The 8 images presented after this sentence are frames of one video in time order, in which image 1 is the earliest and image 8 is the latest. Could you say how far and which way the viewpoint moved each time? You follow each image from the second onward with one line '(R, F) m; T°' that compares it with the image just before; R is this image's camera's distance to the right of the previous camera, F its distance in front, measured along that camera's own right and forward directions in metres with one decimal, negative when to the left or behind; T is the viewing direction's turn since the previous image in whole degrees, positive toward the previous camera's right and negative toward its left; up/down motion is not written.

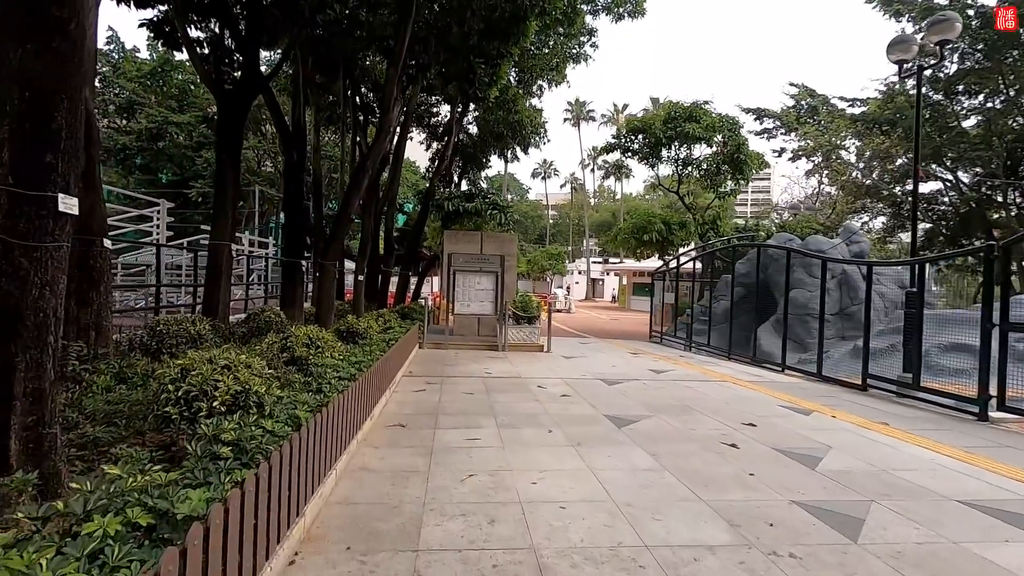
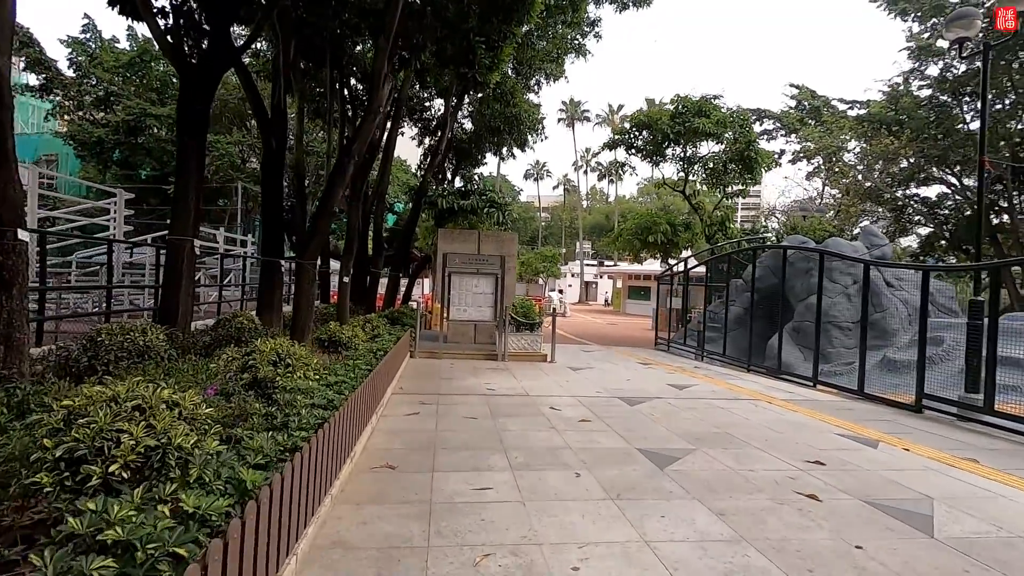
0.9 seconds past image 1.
(-0.2, +1.2) m; +1°
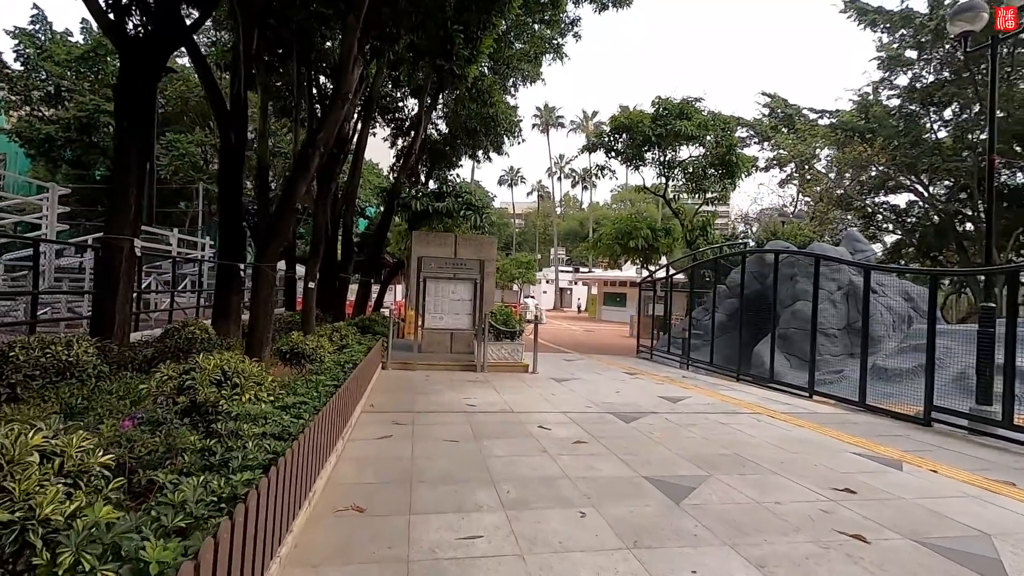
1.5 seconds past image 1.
(-0.1, +0.7) m; +3°
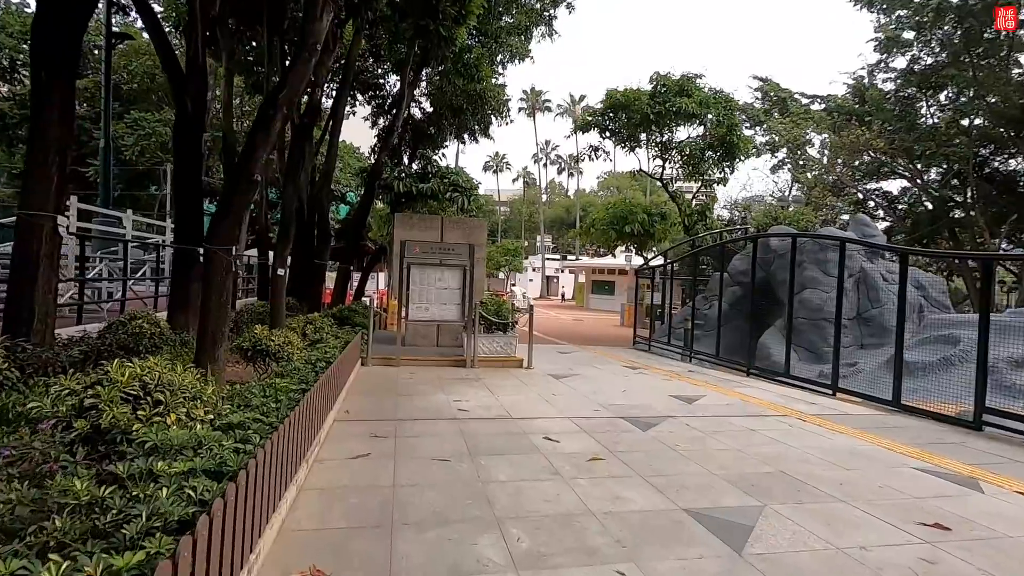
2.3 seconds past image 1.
(-0.2, +1.0) m; +2°
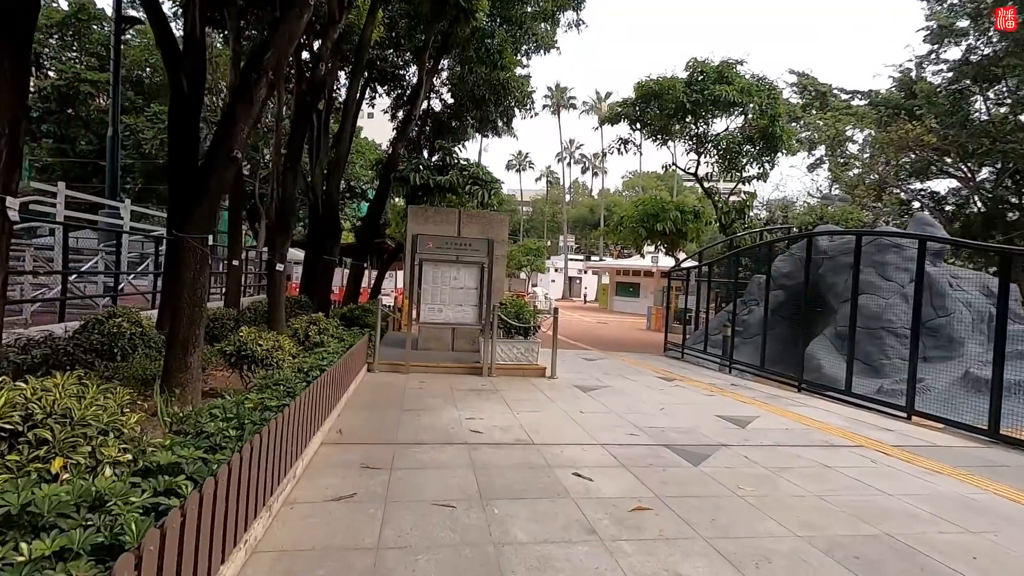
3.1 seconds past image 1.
(0.0, +1.0) m; -2°
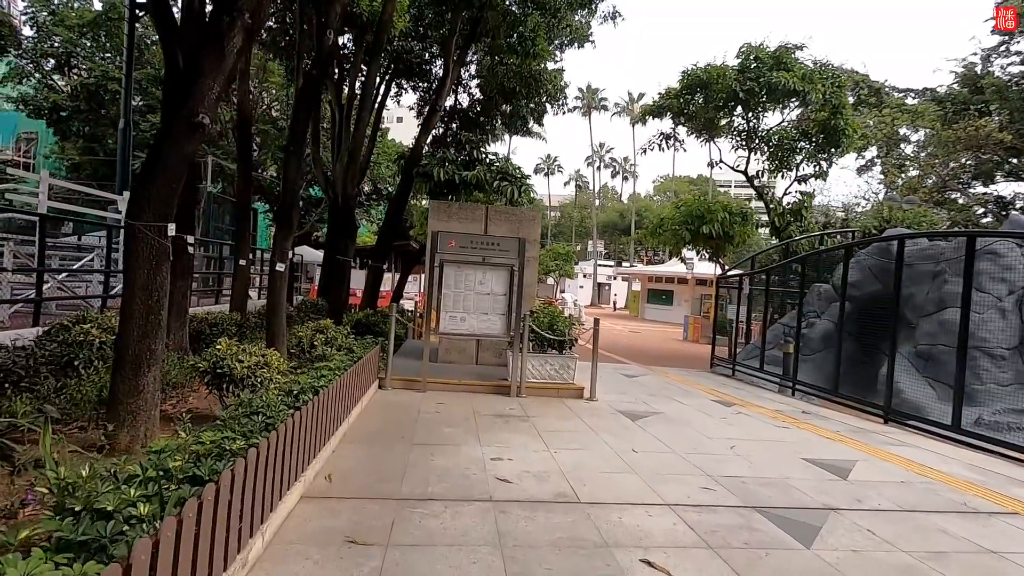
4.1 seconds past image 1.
(-0.1, +1.2) m; -3°
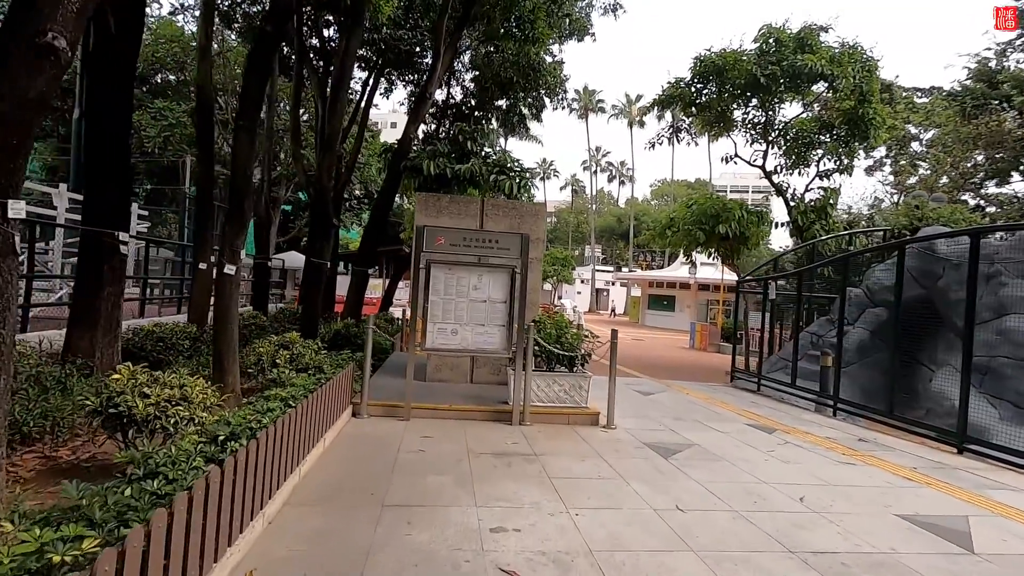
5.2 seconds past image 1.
(-0.1, +1.3) m; 0°
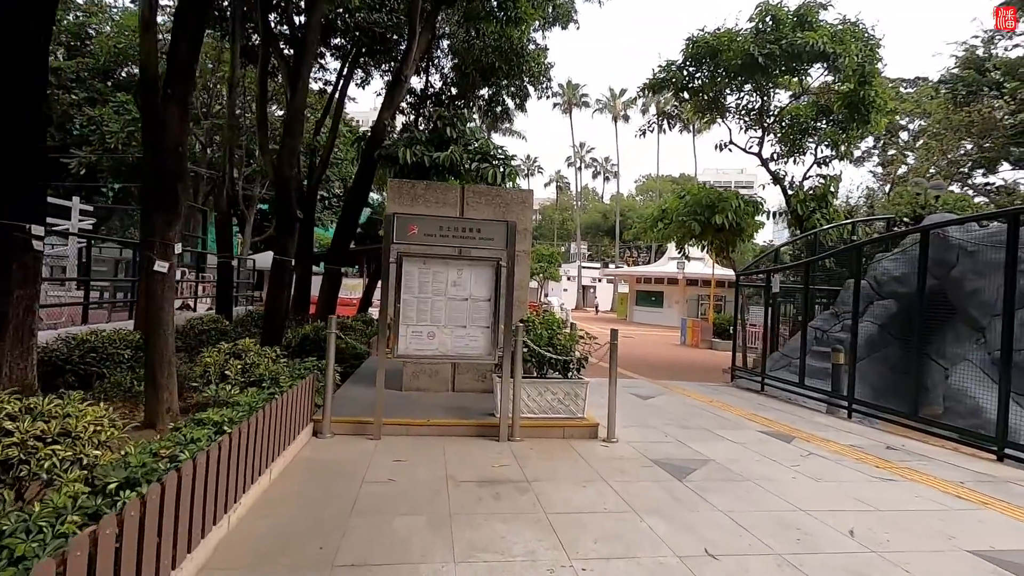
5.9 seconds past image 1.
(0.0, +0.9) m; +2°
